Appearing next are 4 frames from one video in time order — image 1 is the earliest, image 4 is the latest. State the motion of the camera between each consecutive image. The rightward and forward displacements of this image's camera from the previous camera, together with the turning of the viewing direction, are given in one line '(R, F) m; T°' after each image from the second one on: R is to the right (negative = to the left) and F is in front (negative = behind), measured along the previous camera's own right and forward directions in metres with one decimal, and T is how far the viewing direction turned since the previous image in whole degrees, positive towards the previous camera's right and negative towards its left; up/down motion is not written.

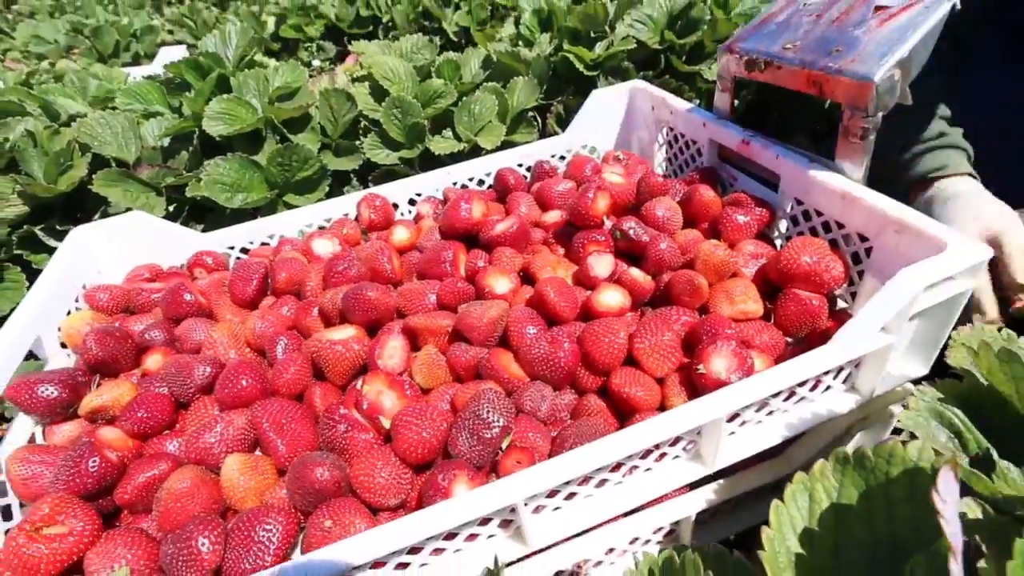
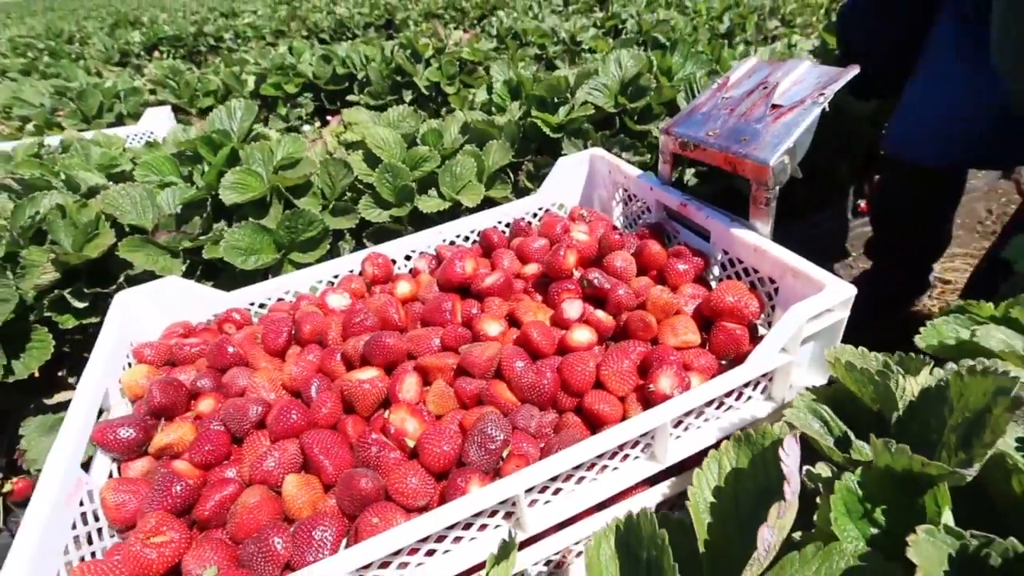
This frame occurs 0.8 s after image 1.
(0.0, -0.3) m; +3°
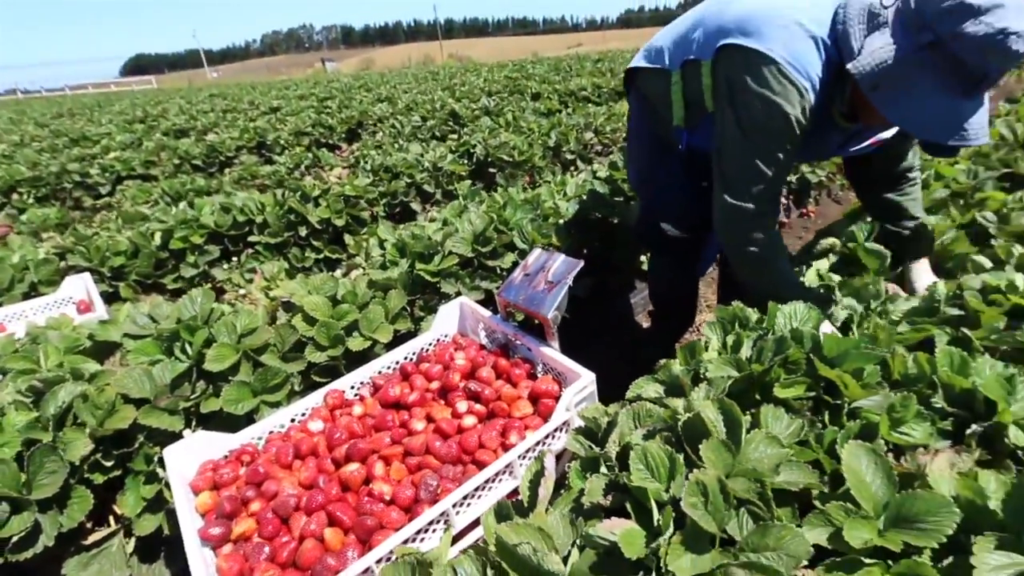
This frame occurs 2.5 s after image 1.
(-0.1, -1.3) m; +13°
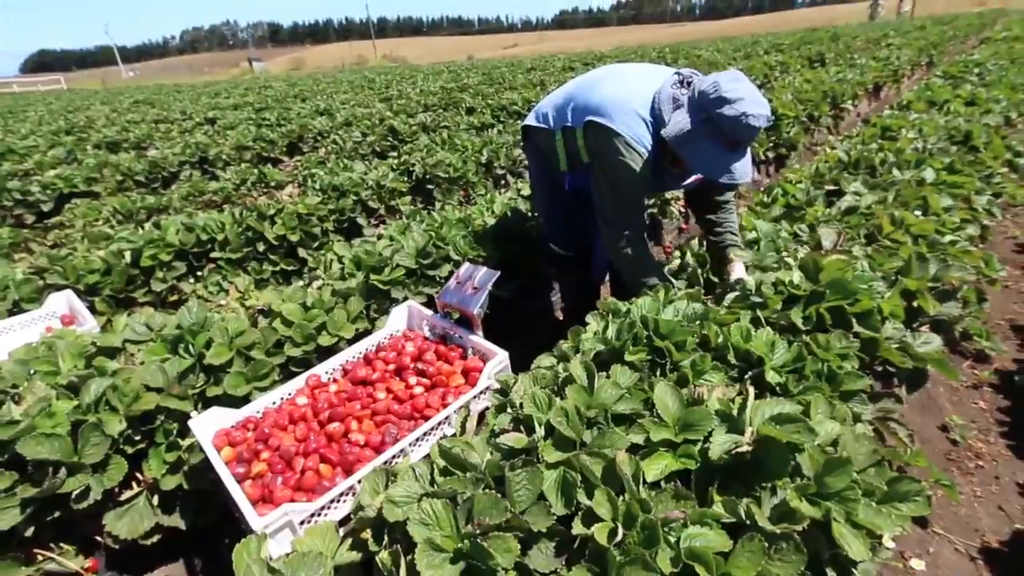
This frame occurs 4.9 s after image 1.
(+0.1, -1.0) m; +6°
